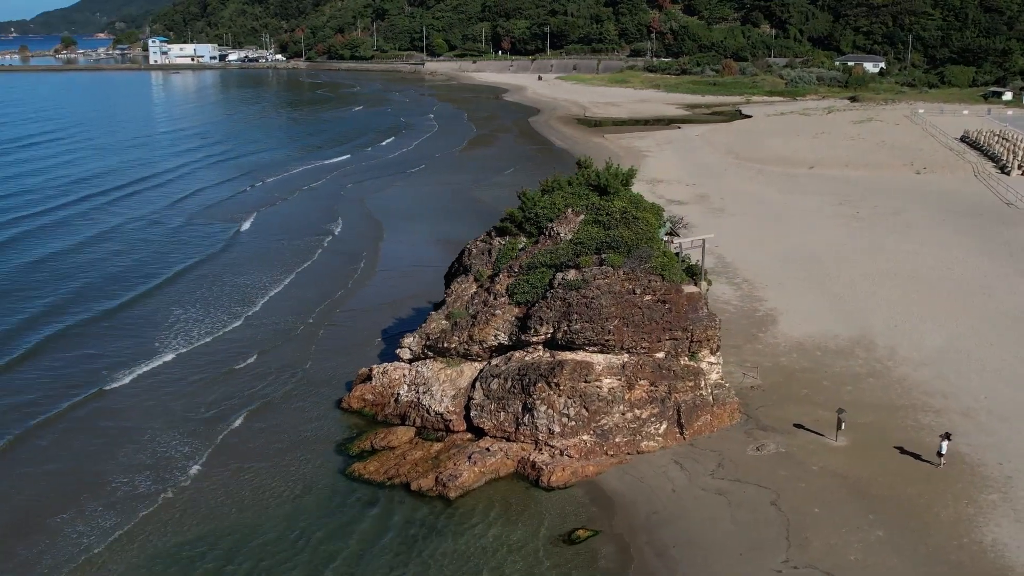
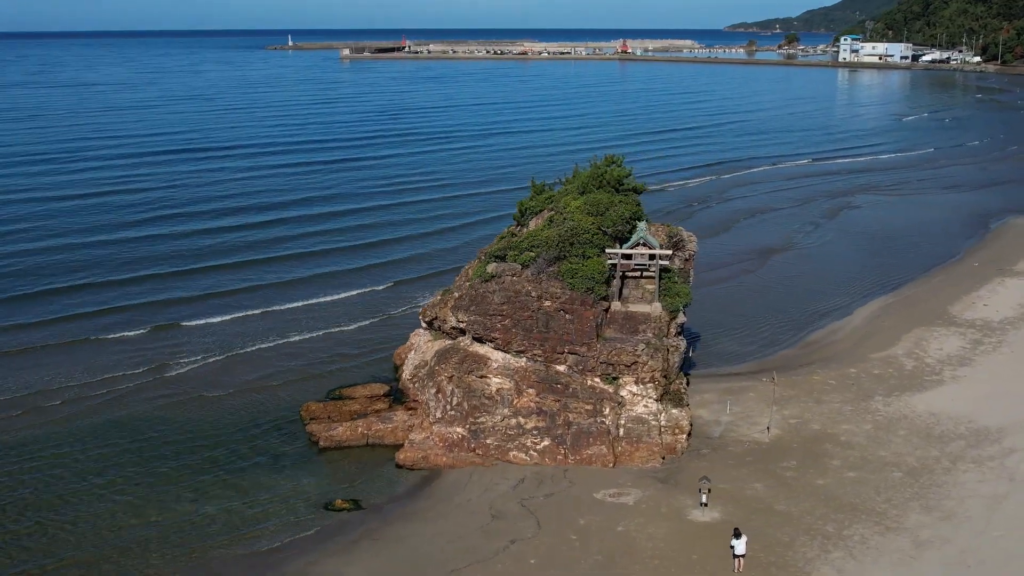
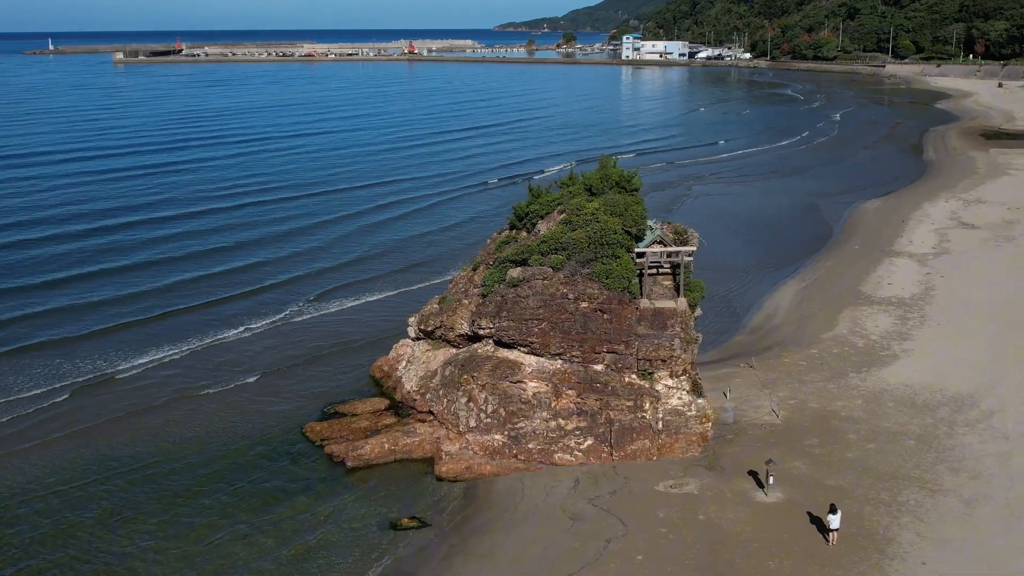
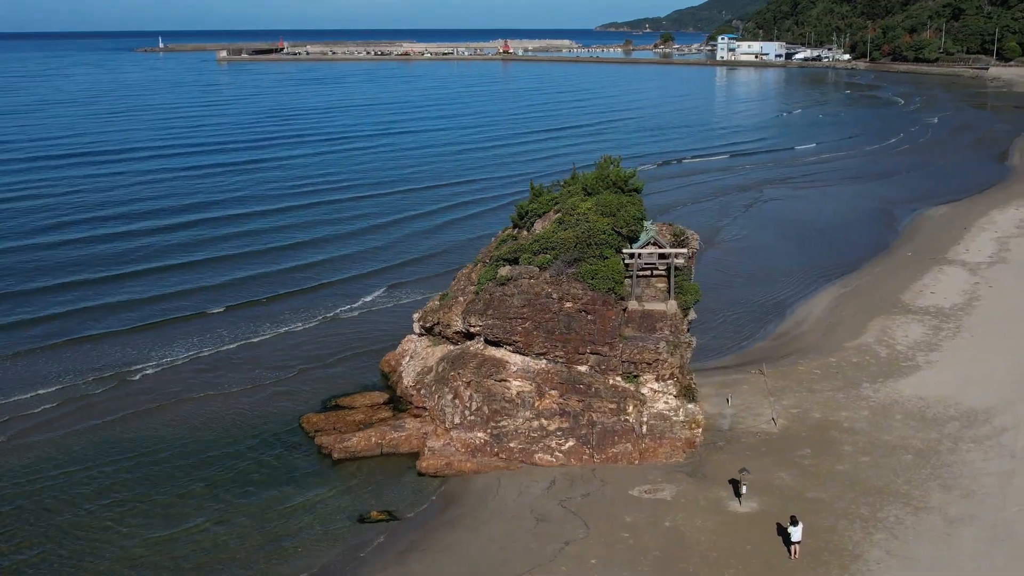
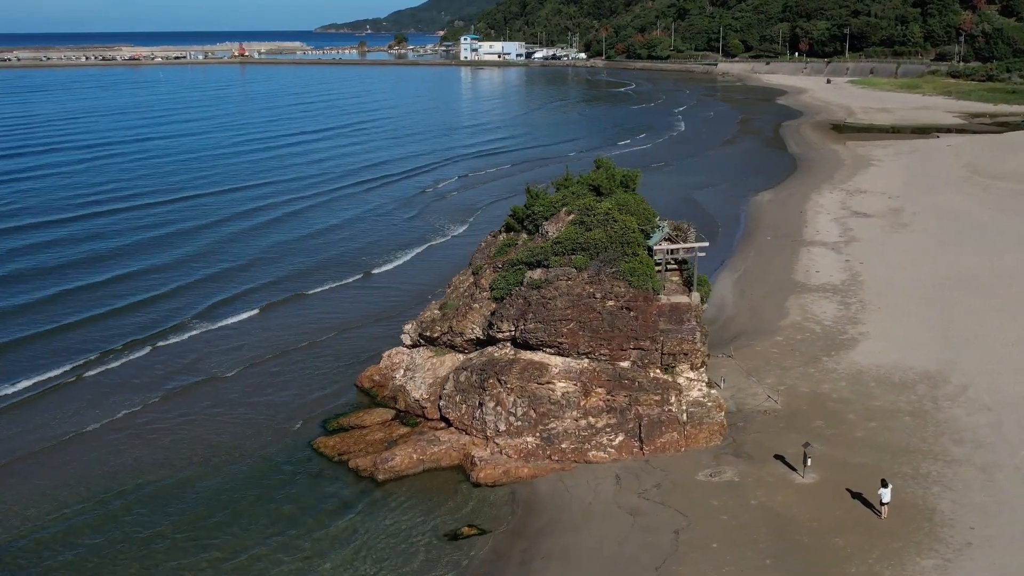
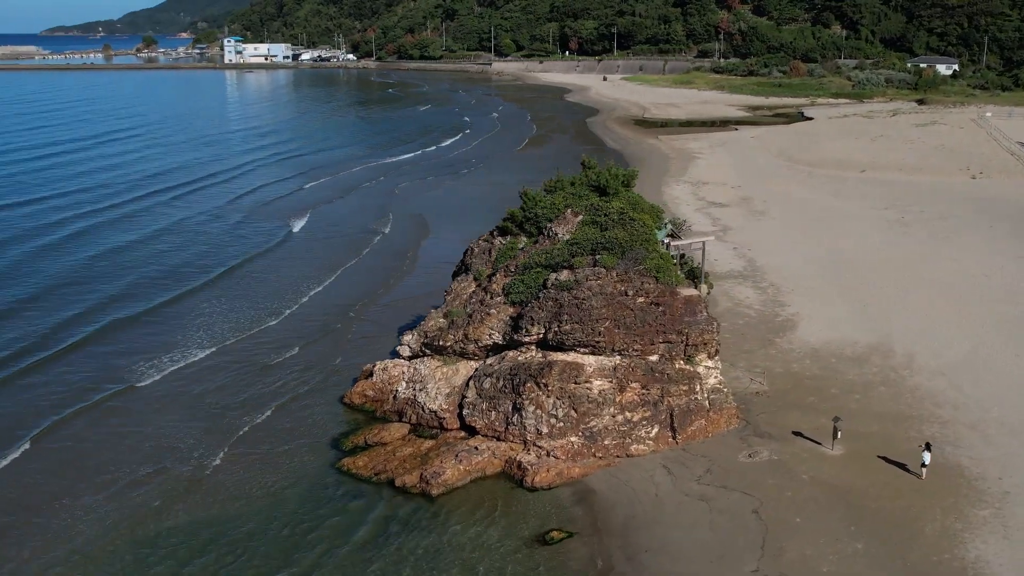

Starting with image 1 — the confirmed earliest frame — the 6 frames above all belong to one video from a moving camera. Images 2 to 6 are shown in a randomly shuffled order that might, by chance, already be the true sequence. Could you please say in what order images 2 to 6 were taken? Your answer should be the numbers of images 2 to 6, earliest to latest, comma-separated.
6, 5, 3, 4, 2
